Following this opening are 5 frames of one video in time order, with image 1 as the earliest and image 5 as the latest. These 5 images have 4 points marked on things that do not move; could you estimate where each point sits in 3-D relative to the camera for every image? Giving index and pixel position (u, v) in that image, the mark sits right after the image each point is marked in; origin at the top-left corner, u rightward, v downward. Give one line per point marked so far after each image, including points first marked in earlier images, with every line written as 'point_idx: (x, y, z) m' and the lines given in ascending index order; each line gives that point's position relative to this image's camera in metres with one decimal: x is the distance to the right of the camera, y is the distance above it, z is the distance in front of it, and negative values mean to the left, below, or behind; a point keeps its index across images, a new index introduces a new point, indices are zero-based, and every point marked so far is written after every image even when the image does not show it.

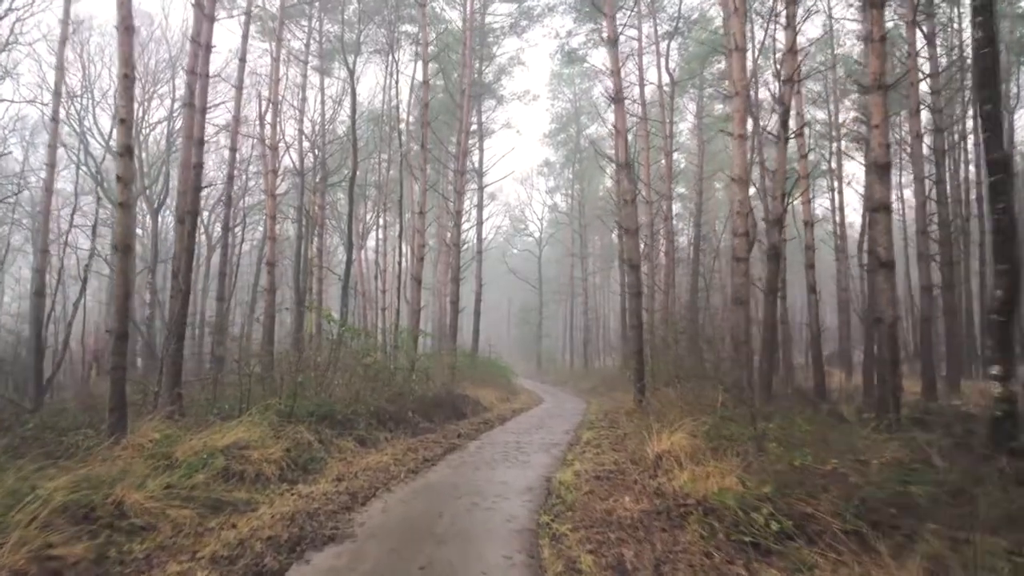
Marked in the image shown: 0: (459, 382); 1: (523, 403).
0: (-1.2, -2.1, +15.0) m
1: (+0.3, -3.0, +17.4) m
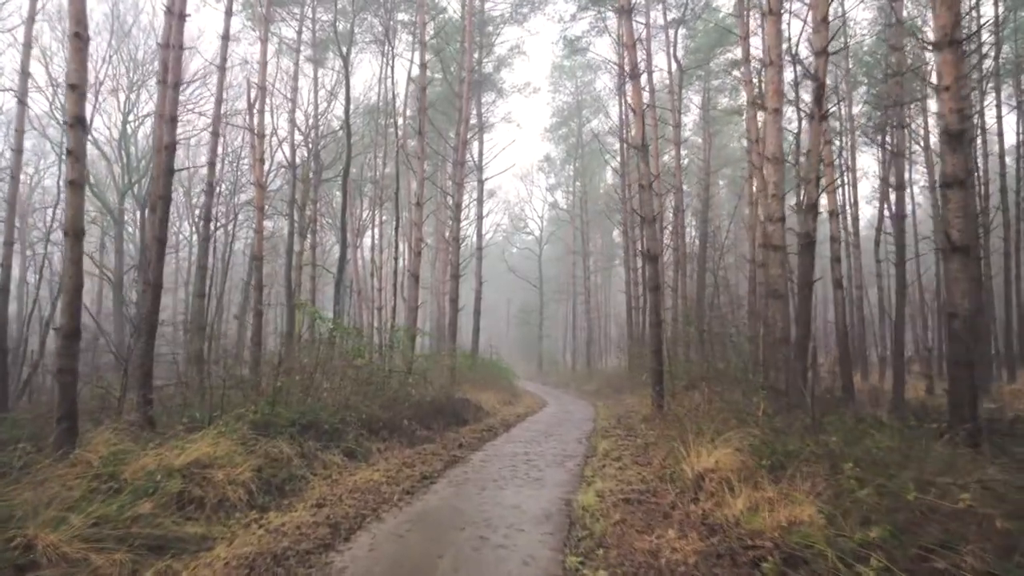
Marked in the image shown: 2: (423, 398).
0: (-1.1, -2.0, +14.0) m
1: (+0.4, -2.9, +16.4) m
2: (-1.4, -1.8, +10.7) m
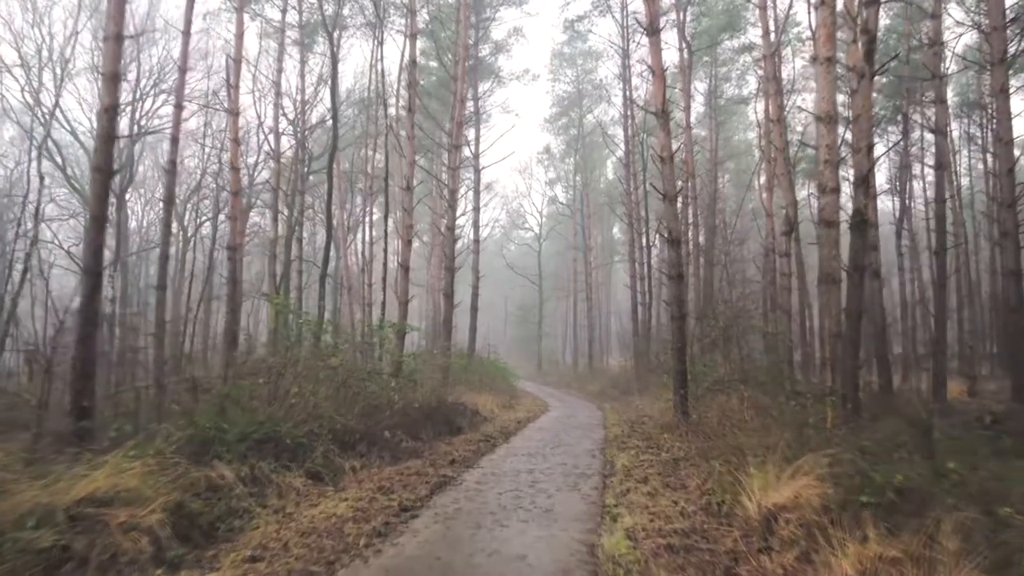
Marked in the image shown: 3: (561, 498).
0: (-1.1, -1.9, +12.6) m
1: (+0.4, -2.8, +15.0) m
2: (-1.4, -1.6, +9.3) m
3: (+0.4, -1.8, +5.7) m
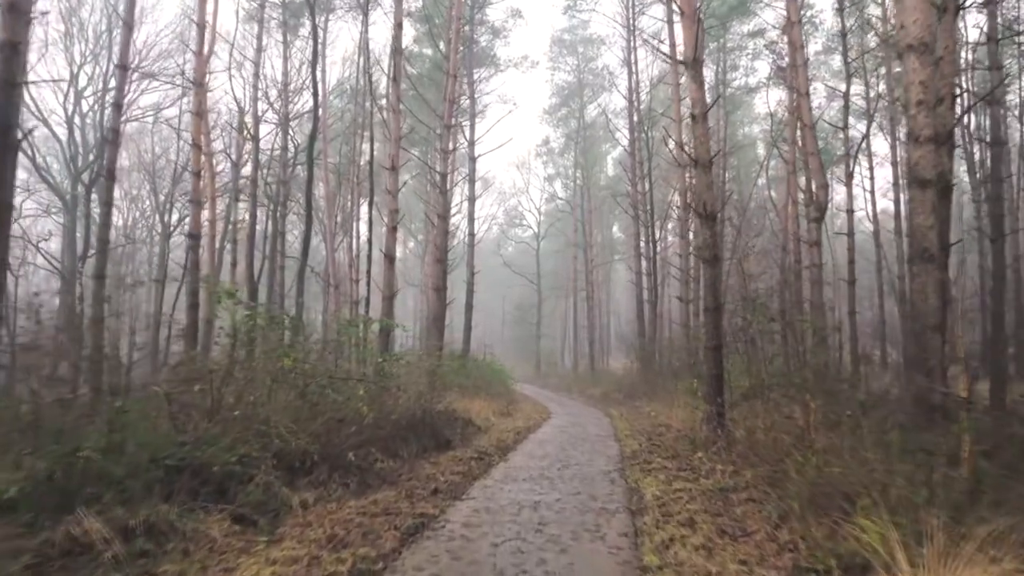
0: (-1.1, -1.7, +10.9) m
1: (+0.3, -2.6, +13.4) m
2: (-1.4, -1.5, +7.7) m
3: (+0.4, -1.6, +4.1) m
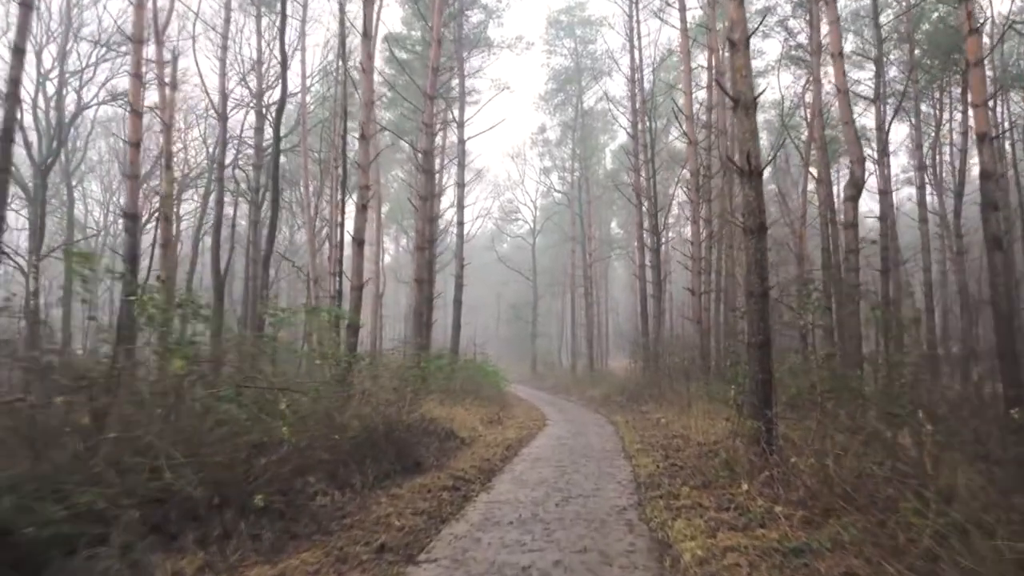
0: (-1.3, -1.5, +9.2) m
1: (+0.2, -2.5, +11.7) m
2: (-1.6, -1.3, +5.9) m
3: (+0.3, -1.4, +2.3) m
